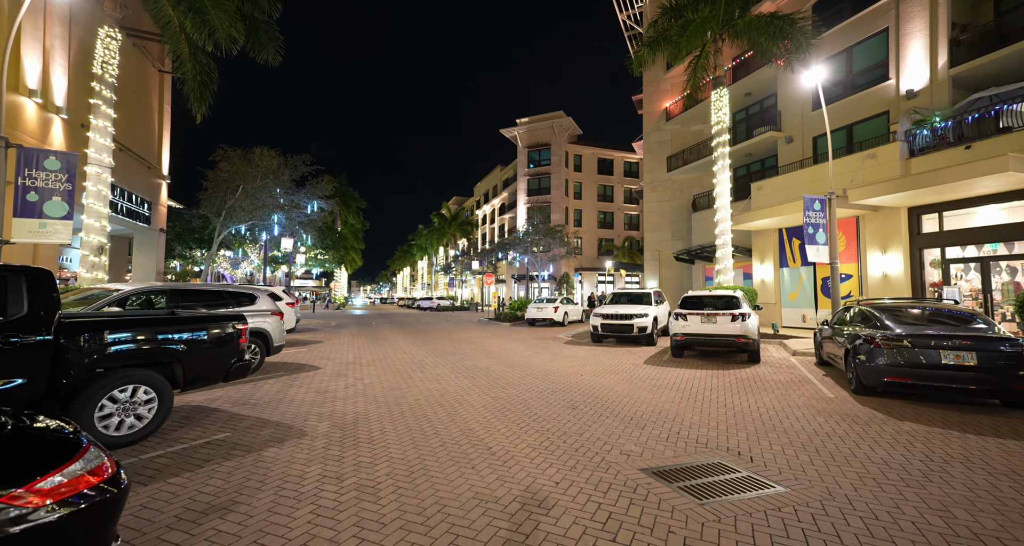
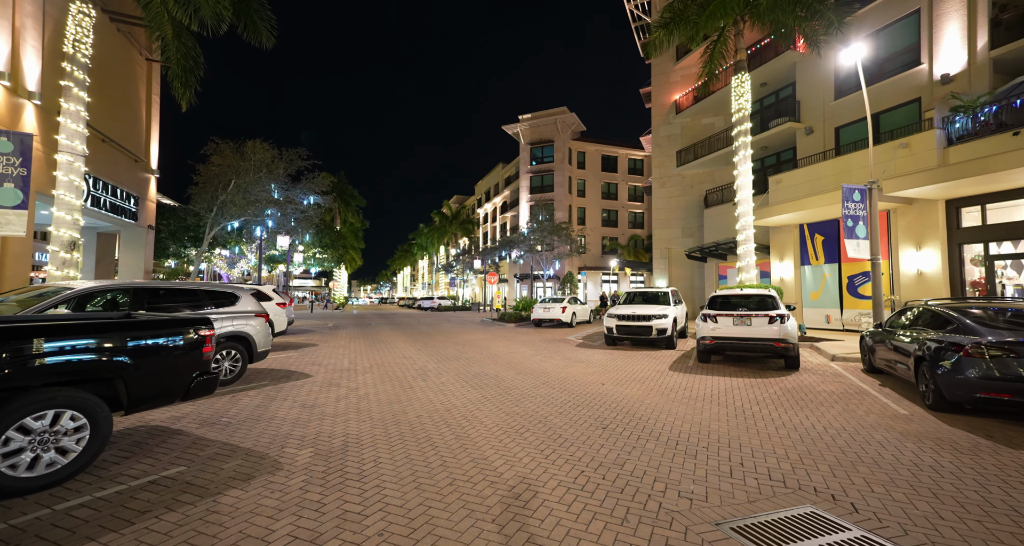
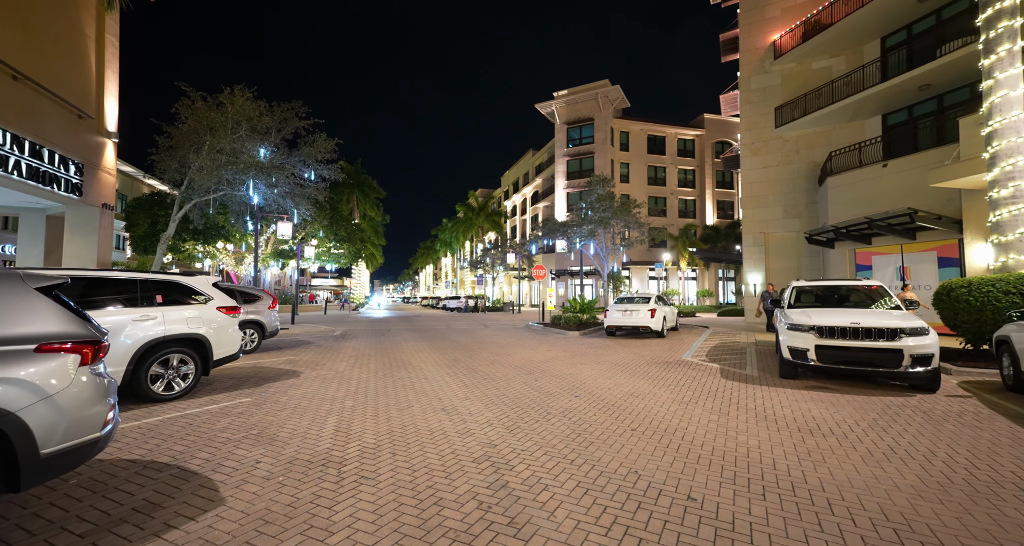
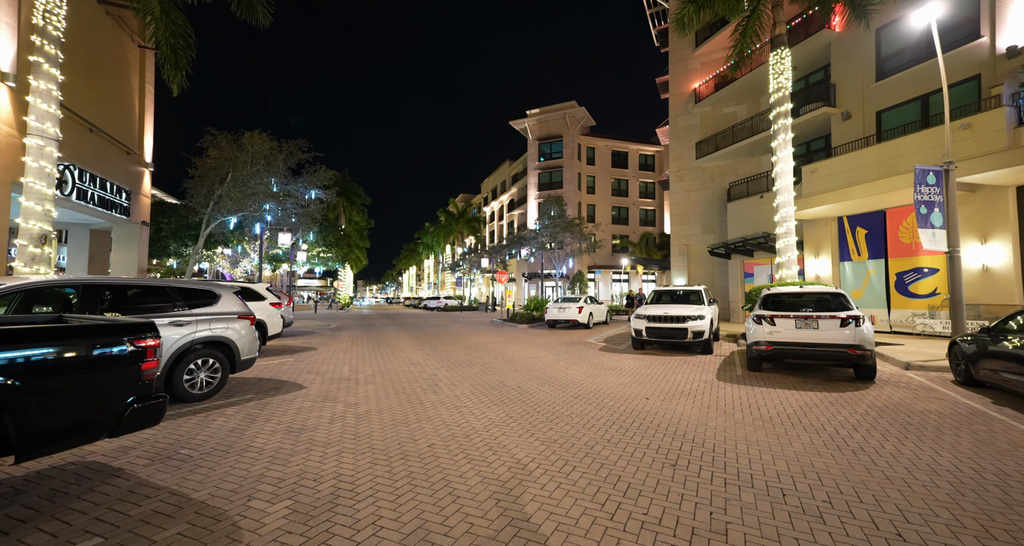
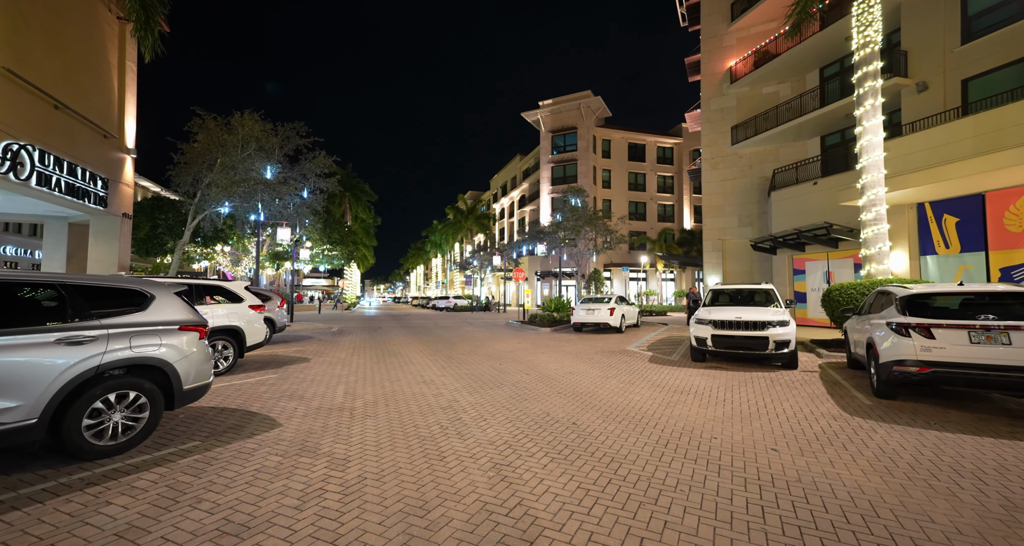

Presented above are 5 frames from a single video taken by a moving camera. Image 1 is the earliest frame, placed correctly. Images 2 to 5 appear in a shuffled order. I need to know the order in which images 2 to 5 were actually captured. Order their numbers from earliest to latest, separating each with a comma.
2, 4, 5, 3
